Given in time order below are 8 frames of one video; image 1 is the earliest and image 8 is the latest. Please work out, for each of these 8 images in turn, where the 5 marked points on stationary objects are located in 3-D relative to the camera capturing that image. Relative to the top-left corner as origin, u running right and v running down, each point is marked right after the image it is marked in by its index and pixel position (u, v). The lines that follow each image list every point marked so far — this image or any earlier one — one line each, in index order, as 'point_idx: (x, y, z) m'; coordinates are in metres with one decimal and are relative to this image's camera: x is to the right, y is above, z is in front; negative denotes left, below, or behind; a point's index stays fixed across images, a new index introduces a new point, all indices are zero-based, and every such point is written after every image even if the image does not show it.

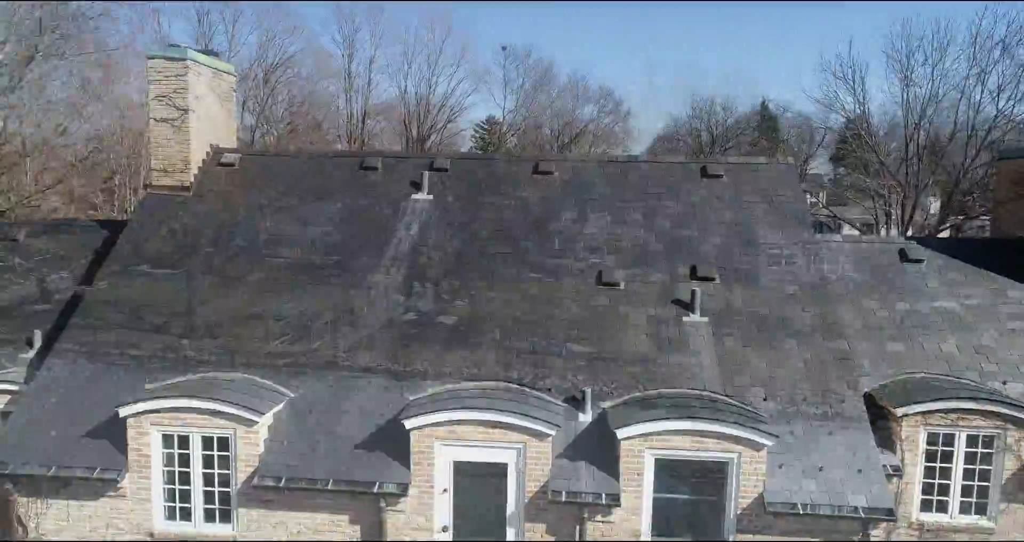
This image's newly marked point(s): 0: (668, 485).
0: (+1.8, -2.5, +8.5) m
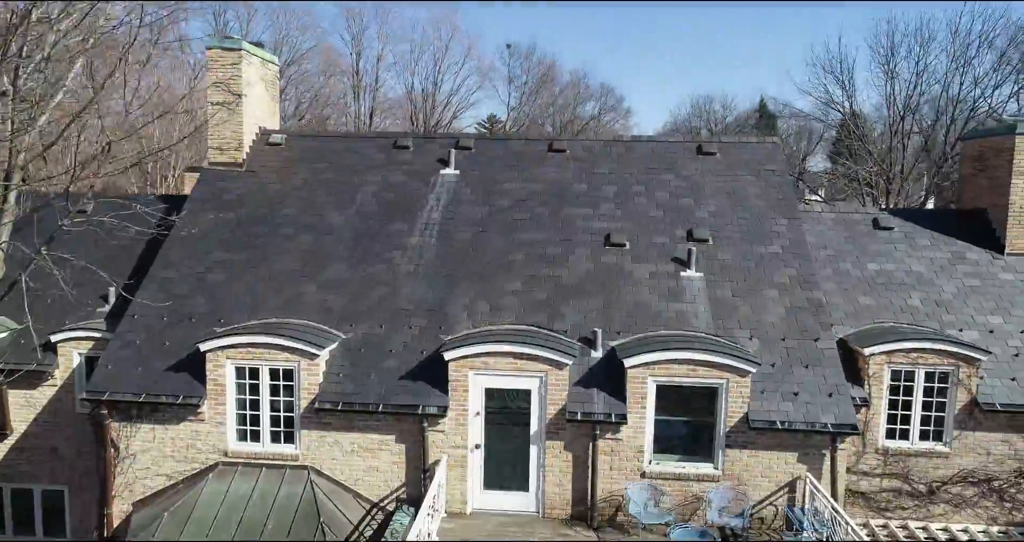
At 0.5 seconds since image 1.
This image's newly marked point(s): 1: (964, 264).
0: (+2.1, -1.9, +10.0) m
1: (+7.8, +0.1, +12.5) m
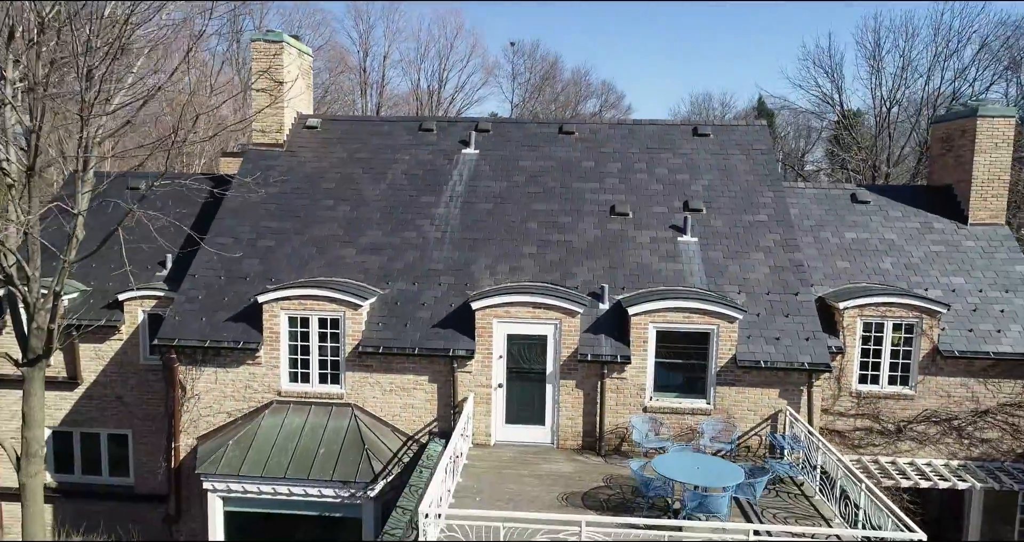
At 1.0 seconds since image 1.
0: (+2.4, -1.3, +11.5) m
1: (+8.1, +0.7, +14.0) m
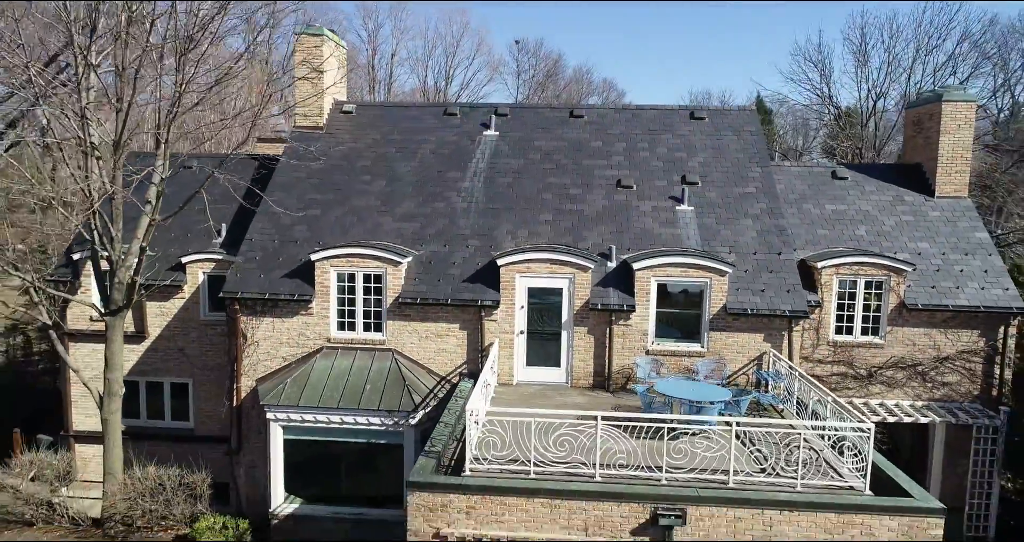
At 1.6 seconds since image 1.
0: (+2.8, -0.6, +13.3) m
1: (+8.4, +1.4, +15.8) m
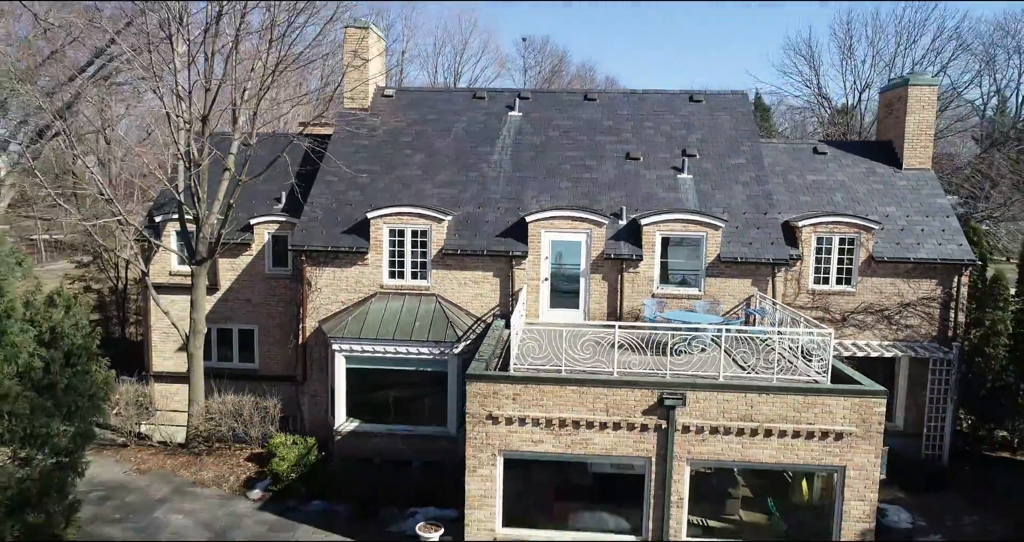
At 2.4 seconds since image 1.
0: (+3.4, +0.4, +15.6) m
1: (+9.0, +2.4, +18.1) m
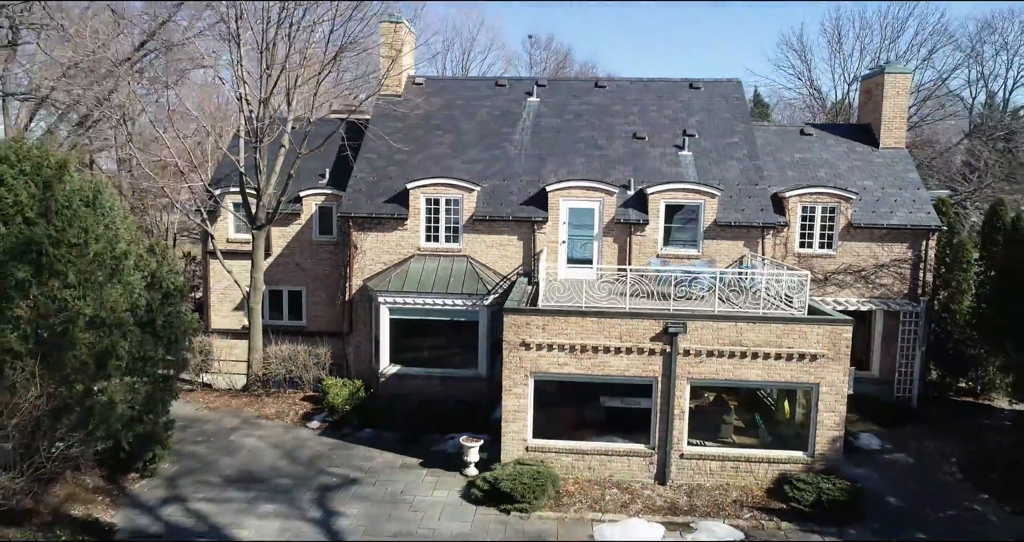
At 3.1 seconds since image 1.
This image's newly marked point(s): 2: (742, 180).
0: (+3.9, +1.3, +17.8) m
1: (+9.5, +3.3, +20.3) m
2: (+5.9, +2.3, +18.5) m
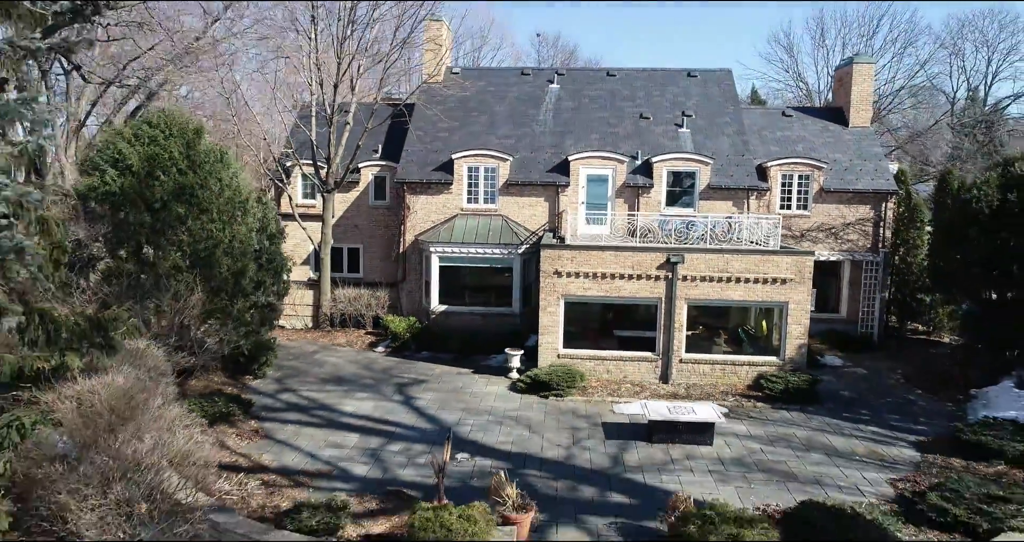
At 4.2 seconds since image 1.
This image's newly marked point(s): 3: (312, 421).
0: (+4.7, +2.6, +21.5) m
1: (+10.4, +4.6, +23.9) m
2: (+6.7, +3.6, +22.1) m
3: (-3.9, -2.9, +14.3) m
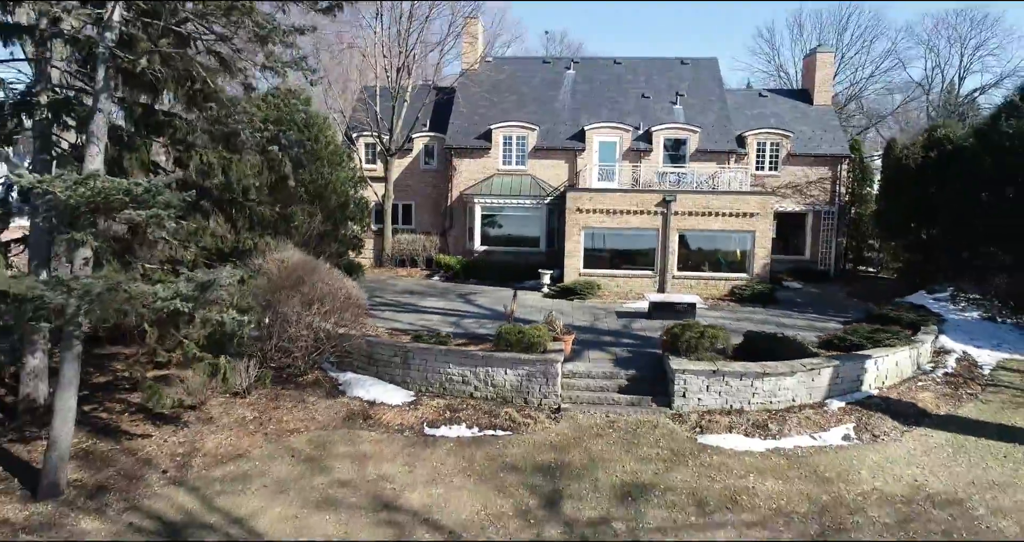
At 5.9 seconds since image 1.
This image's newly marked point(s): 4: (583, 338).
0: (+5.7, +4.5, +26.7) m
1: (+11.4, +6.5, +29.2) m
2: (+7.7, +5.5, +27.4) m
3: (-2.9, -1.0, +19.6) m
4: (+1.6, -1.5, +16.4) m
